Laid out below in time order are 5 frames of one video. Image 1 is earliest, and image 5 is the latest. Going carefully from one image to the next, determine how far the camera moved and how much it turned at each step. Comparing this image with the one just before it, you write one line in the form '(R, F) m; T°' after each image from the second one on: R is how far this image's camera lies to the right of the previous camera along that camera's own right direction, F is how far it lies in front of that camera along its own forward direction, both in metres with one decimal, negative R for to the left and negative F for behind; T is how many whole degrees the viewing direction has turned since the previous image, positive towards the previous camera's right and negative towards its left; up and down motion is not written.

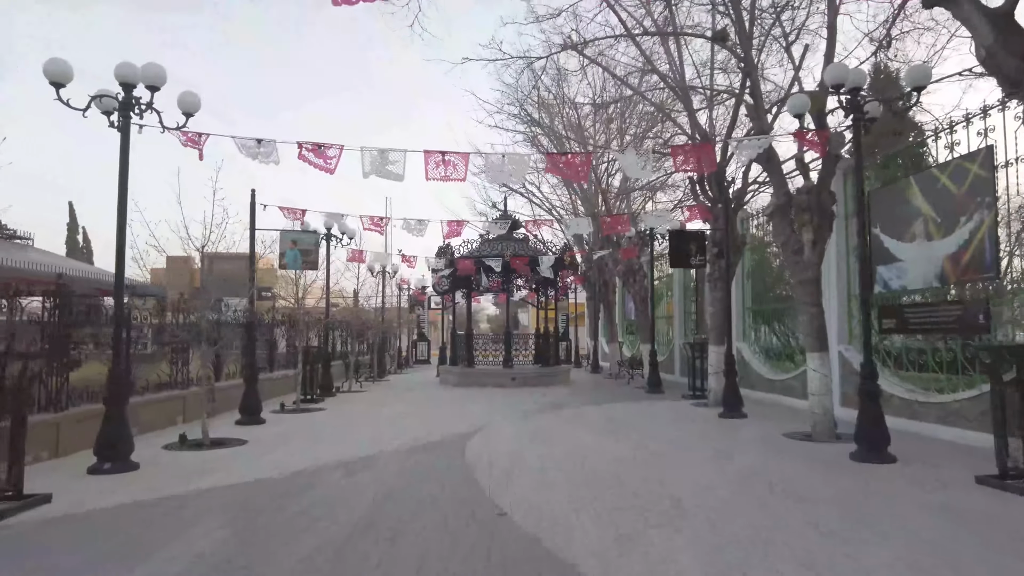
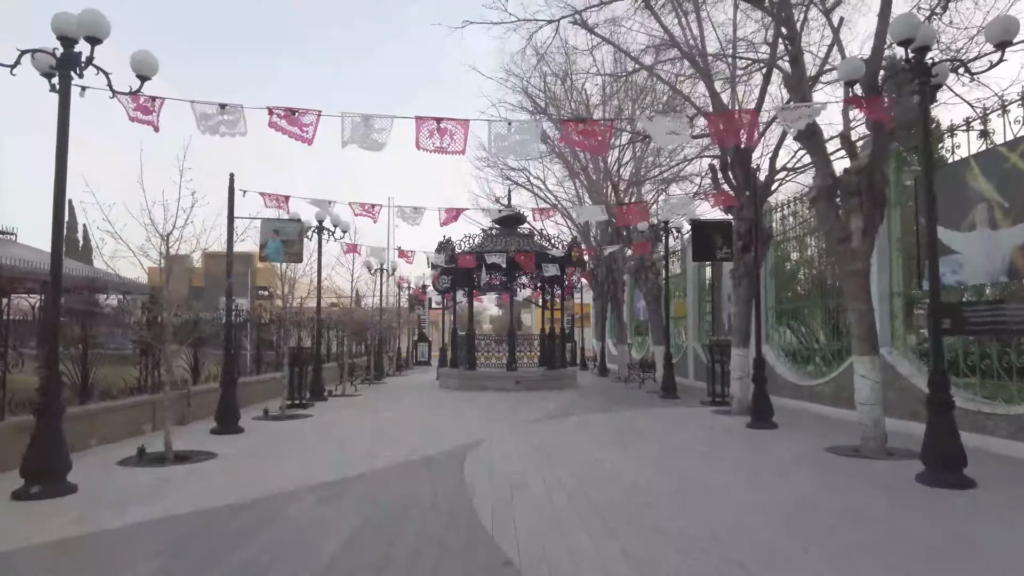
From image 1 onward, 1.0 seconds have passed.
(-0.1, +1.4) m; 0°
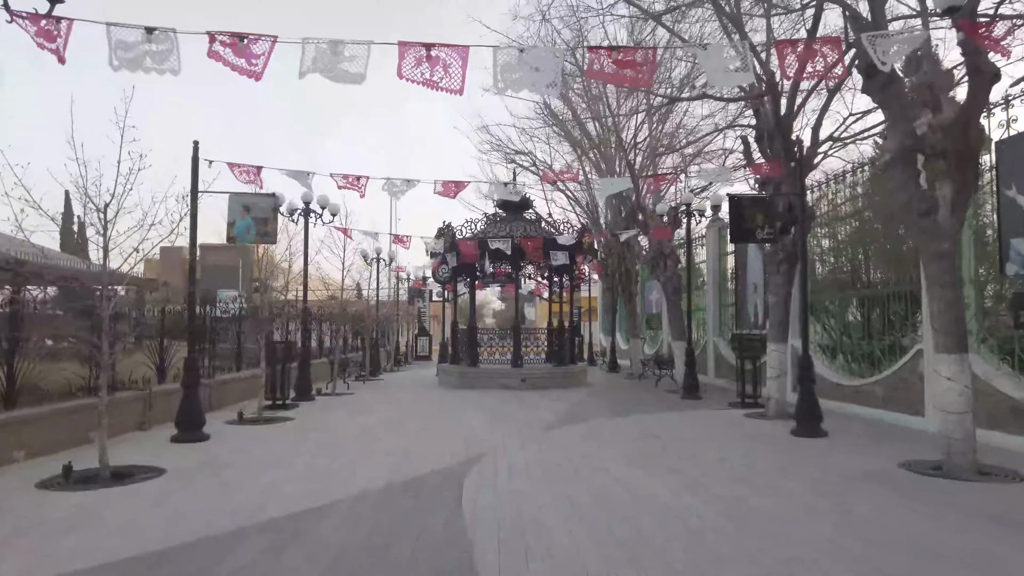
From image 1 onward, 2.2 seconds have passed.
(-0.1, +1.7) m; 0°
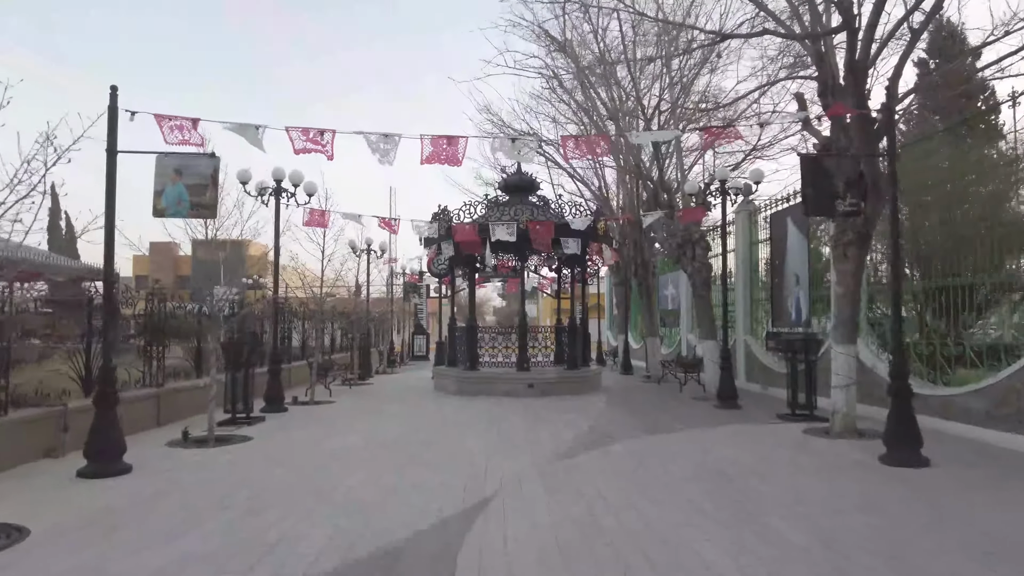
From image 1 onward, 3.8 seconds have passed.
(-0.1, +2.5) m; 0°
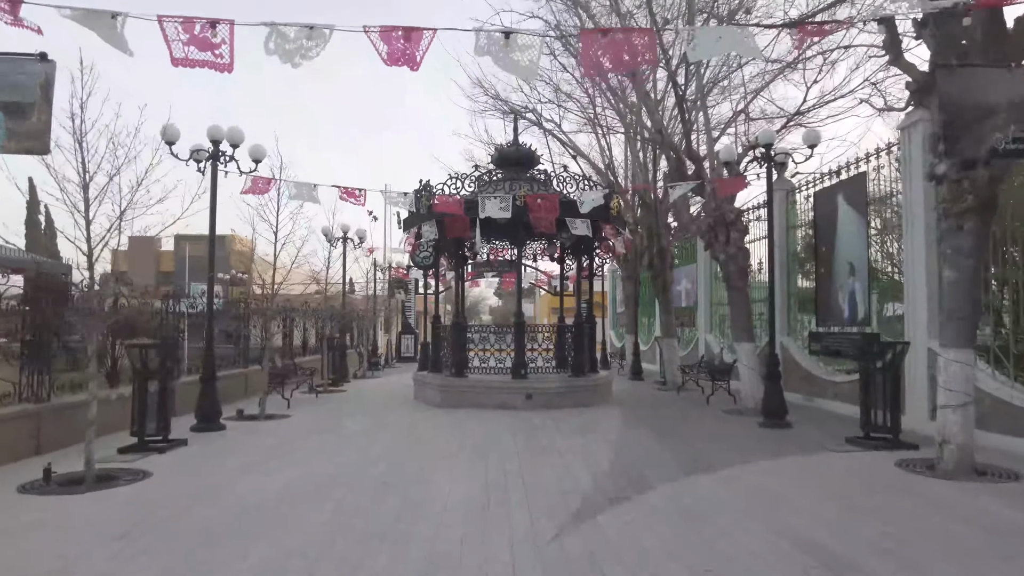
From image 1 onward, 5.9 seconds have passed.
(0.0, +2.9) m; 0°
